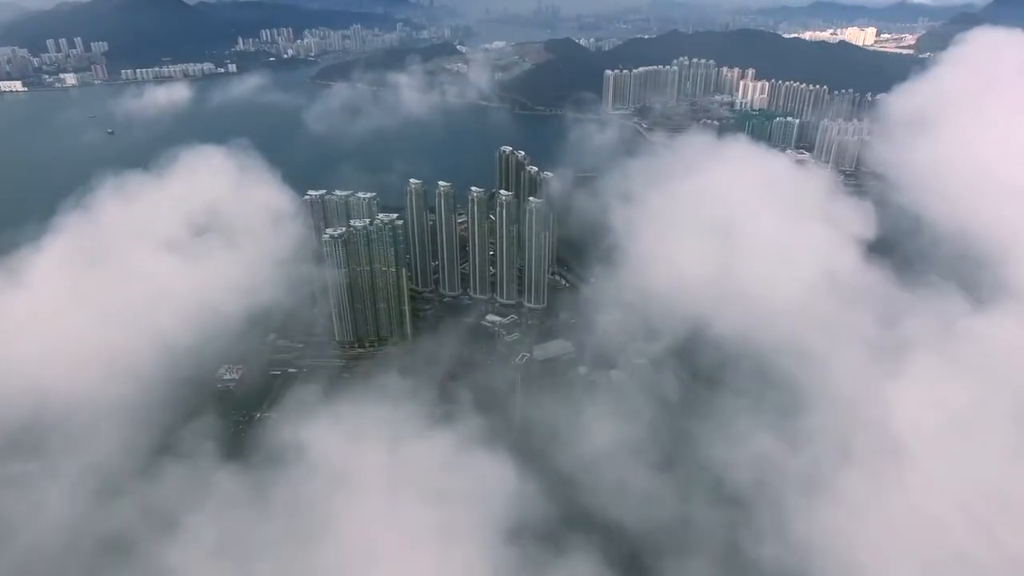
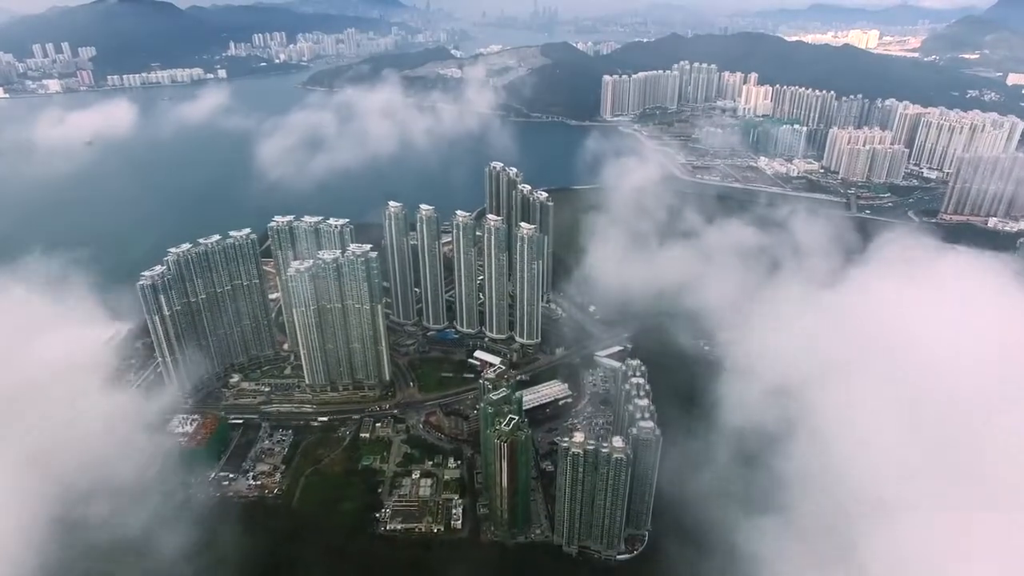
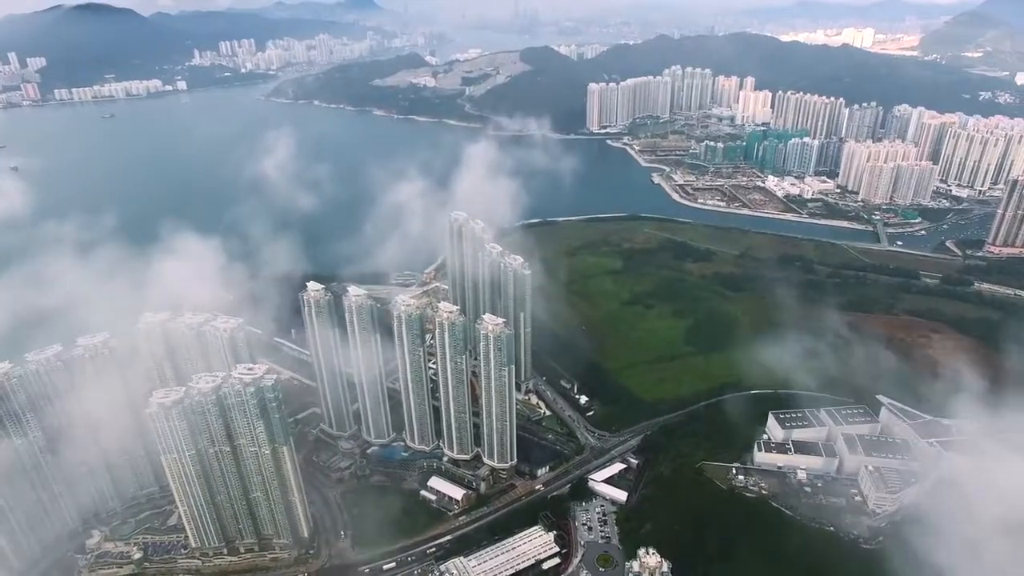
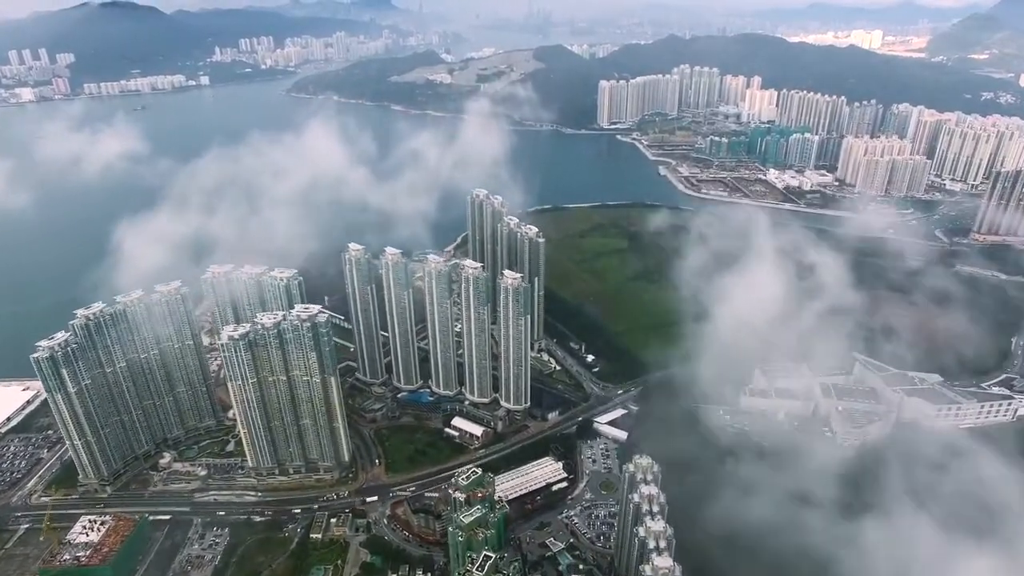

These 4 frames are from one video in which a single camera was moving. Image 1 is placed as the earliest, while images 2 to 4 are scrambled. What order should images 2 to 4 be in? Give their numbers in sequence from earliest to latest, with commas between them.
2, 4, 3
